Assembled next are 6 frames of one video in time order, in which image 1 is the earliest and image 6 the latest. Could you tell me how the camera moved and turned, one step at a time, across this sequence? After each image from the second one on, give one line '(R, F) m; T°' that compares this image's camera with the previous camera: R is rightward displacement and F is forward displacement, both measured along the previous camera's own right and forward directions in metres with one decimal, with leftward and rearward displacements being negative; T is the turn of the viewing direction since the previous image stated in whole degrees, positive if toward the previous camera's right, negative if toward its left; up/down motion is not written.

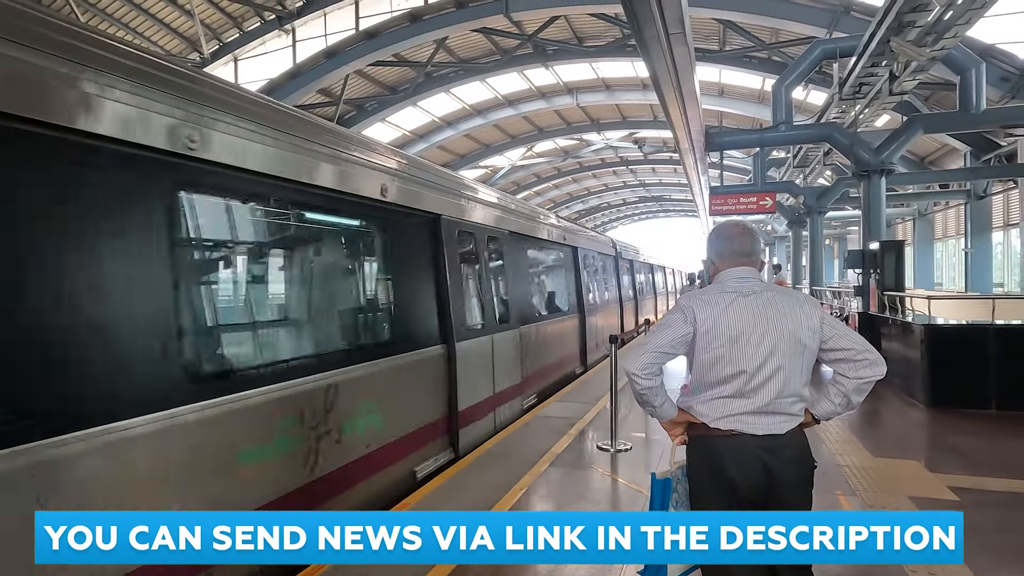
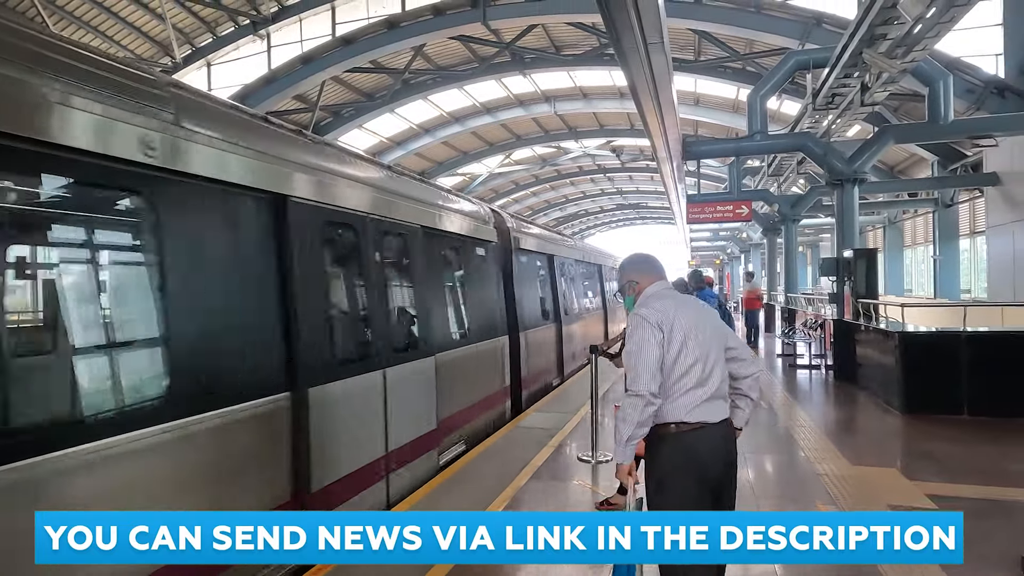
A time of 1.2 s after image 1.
(0.0, 0.0) m; +2°
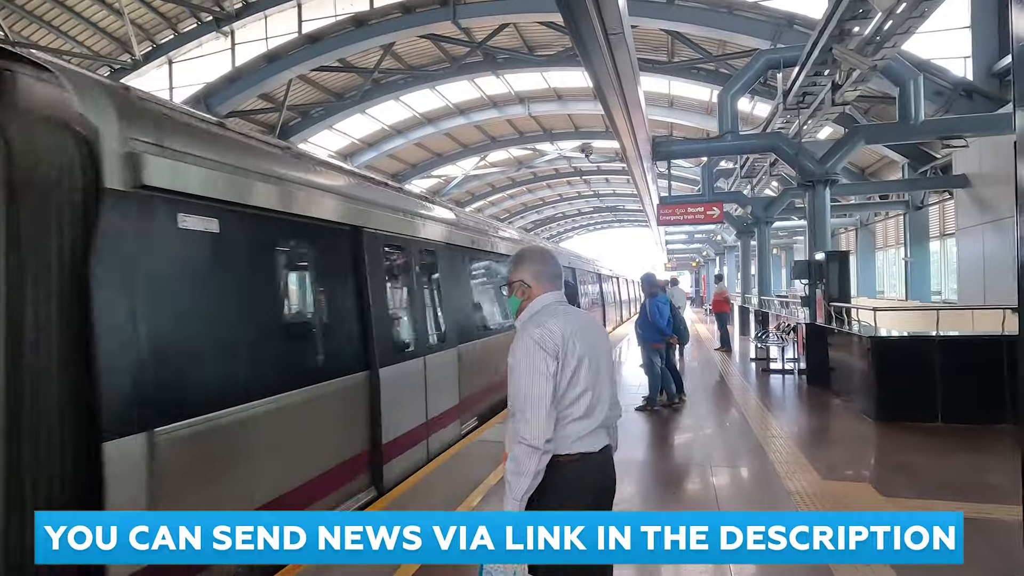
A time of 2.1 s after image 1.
(+0.2, +0.3) m; +2°
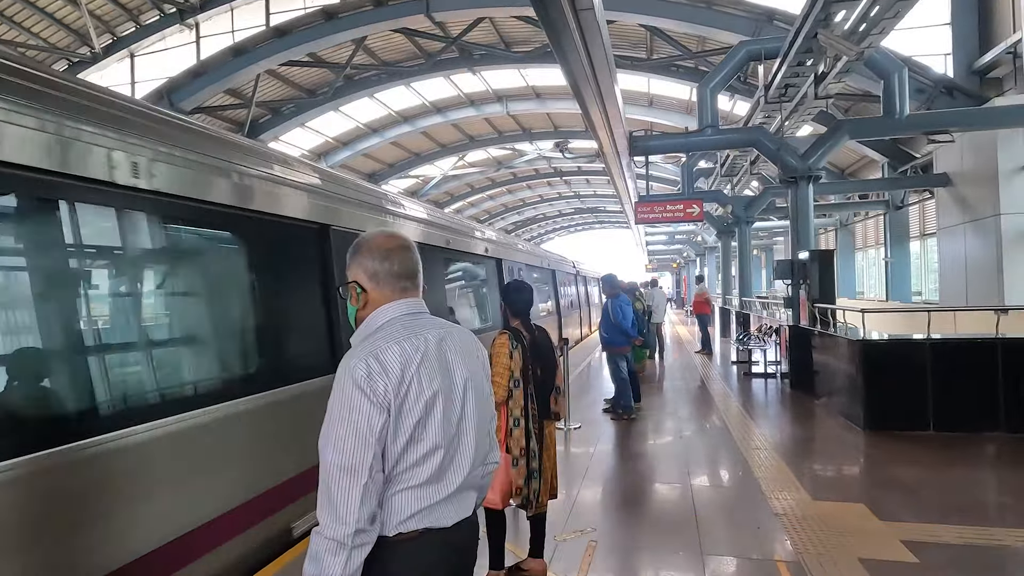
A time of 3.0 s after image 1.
(+0.2, +0.4) m; +2°
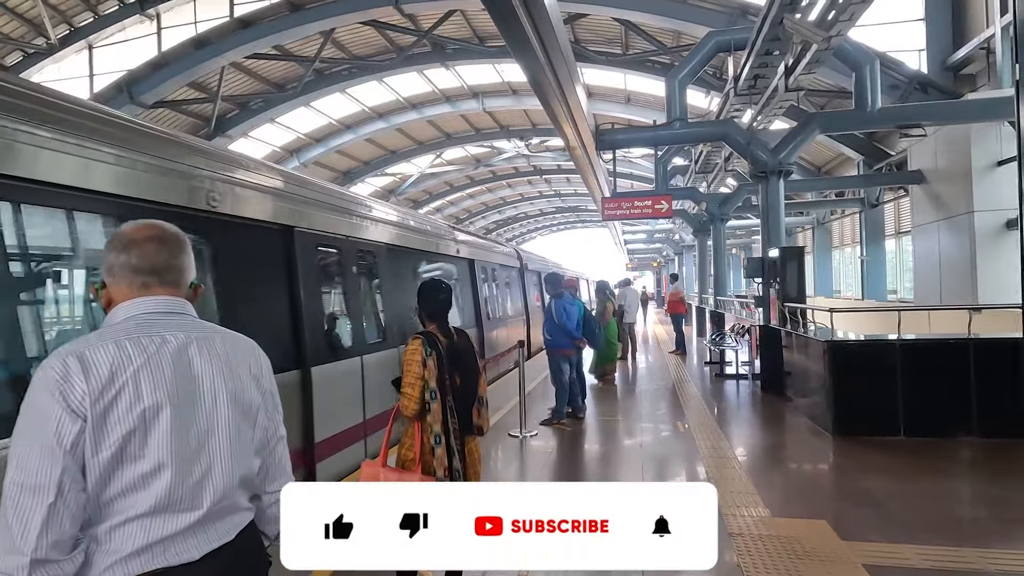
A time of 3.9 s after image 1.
(+0.3, +0.3) m; +1°
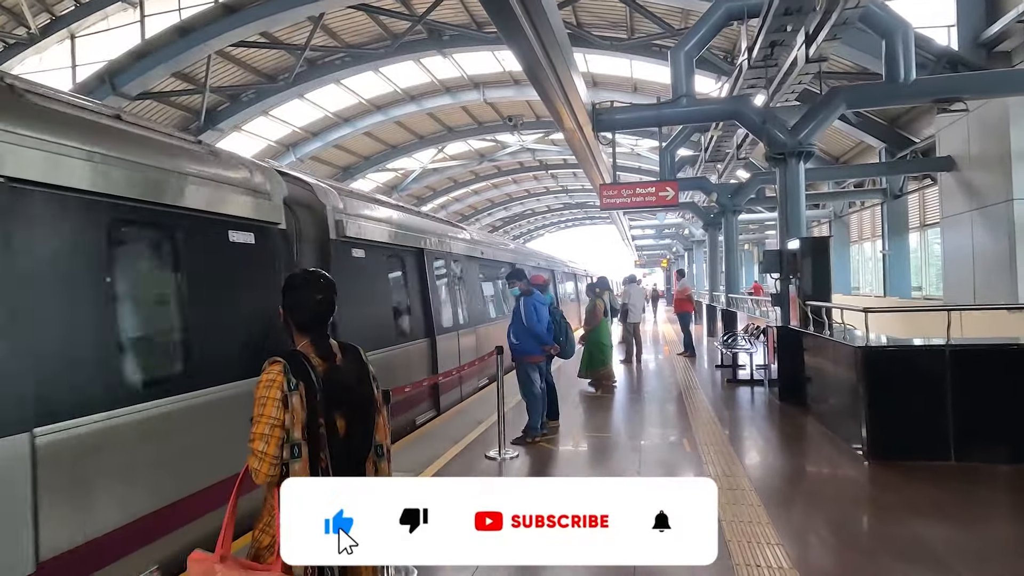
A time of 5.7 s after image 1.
(+0.3, +0.8) m; -1°
